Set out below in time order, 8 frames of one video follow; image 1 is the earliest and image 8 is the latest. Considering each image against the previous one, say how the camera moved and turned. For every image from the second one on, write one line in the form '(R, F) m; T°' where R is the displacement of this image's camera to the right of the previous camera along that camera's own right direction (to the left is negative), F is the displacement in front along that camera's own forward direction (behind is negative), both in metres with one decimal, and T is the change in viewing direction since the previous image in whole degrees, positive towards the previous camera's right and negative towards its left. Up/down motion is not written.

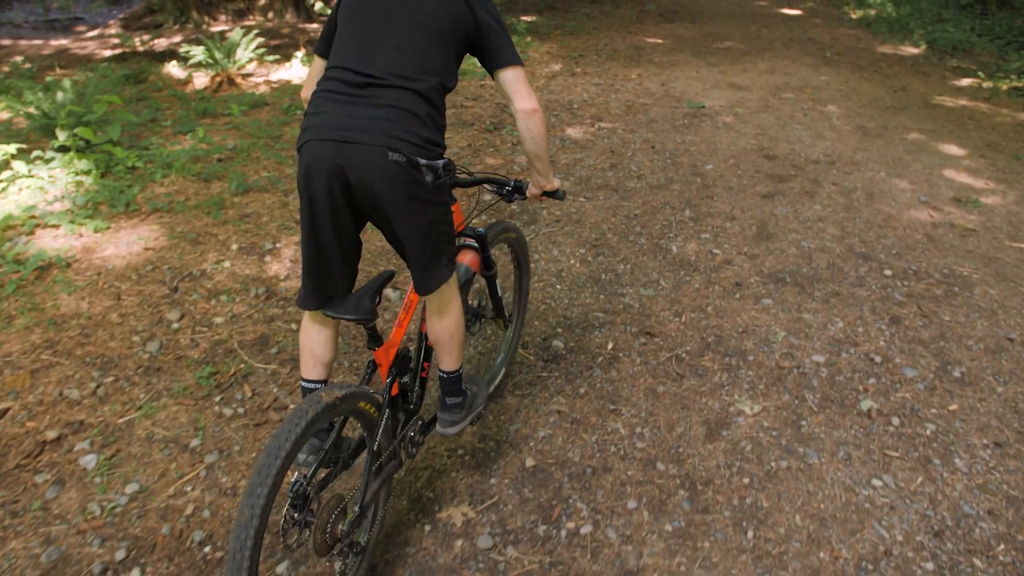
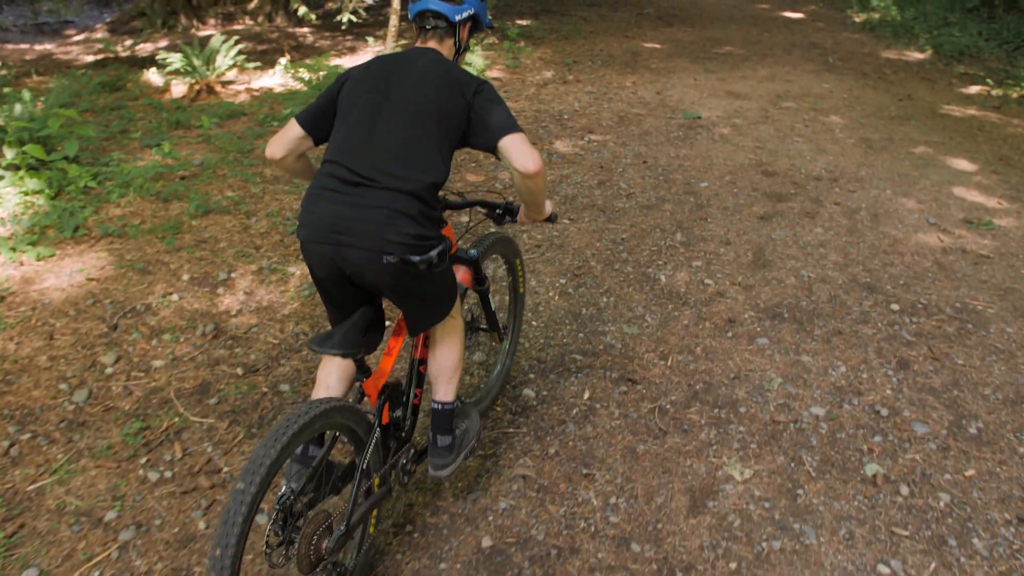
(+0.2, +0.3) m; 0°
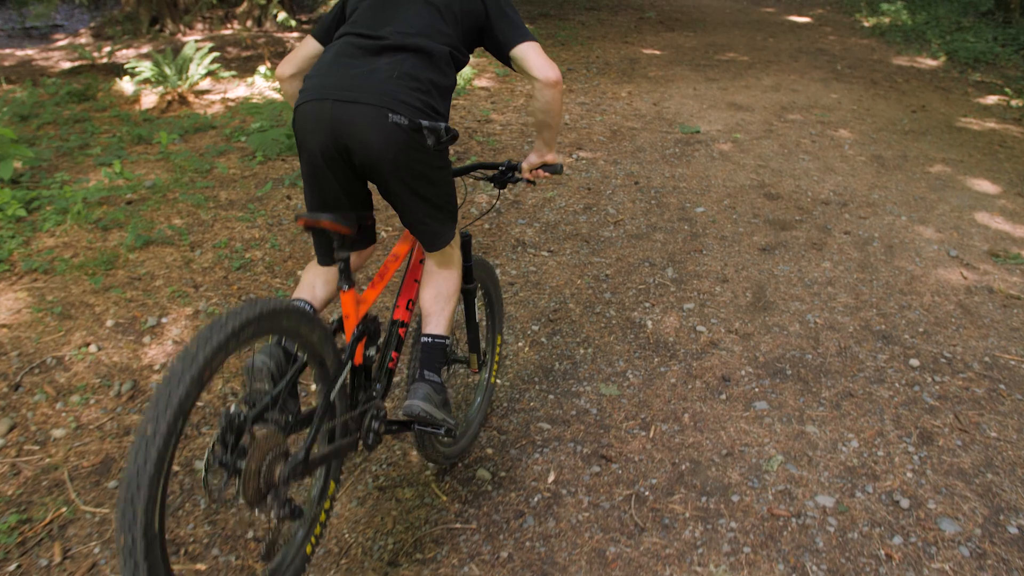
(+0.2, +0.5) m; 0°
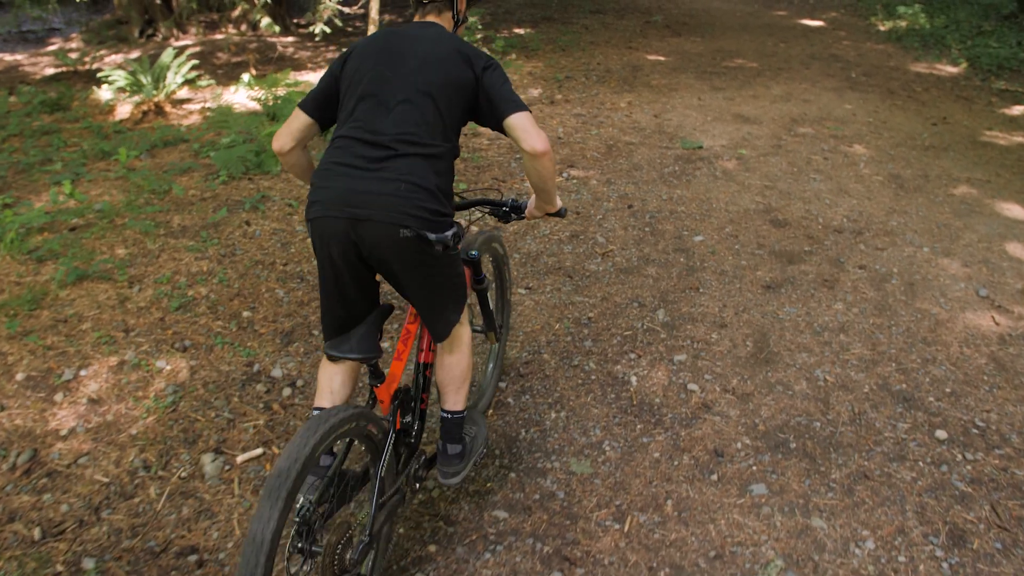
(+0.2, +0.5) m; -1°
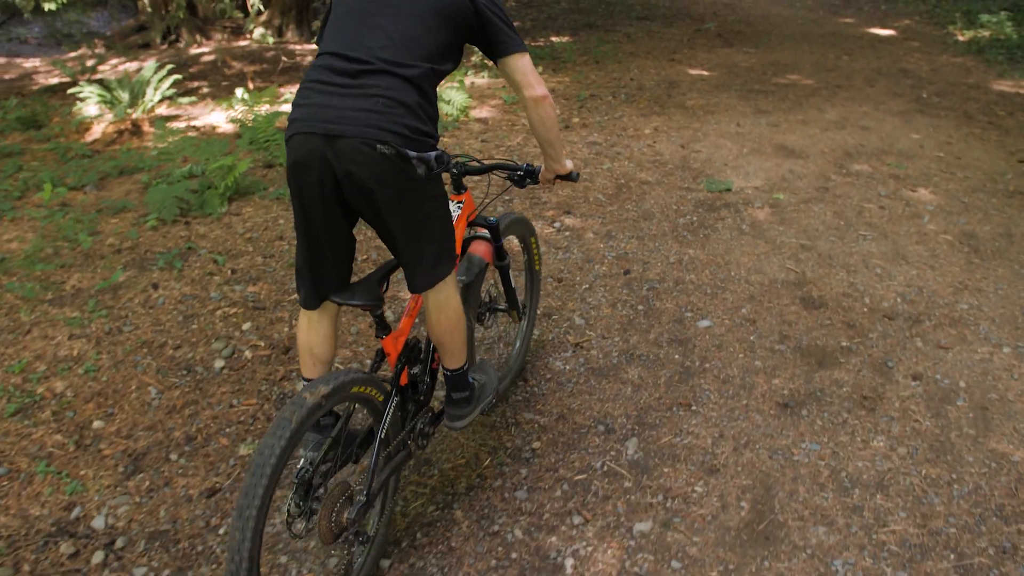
(+0.5, +0.9) m; -4°
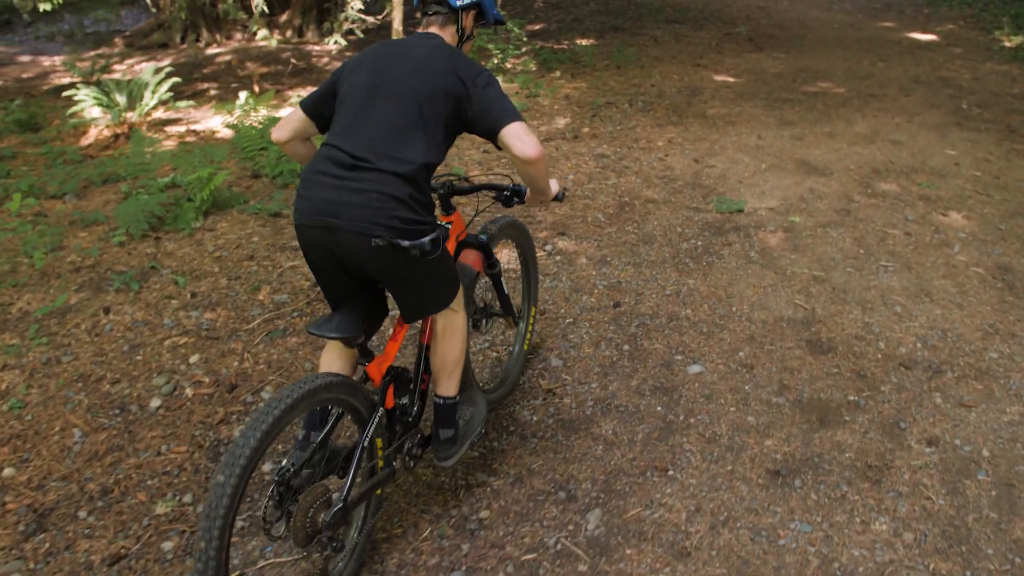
(+0.3, +0.3) m; -3°
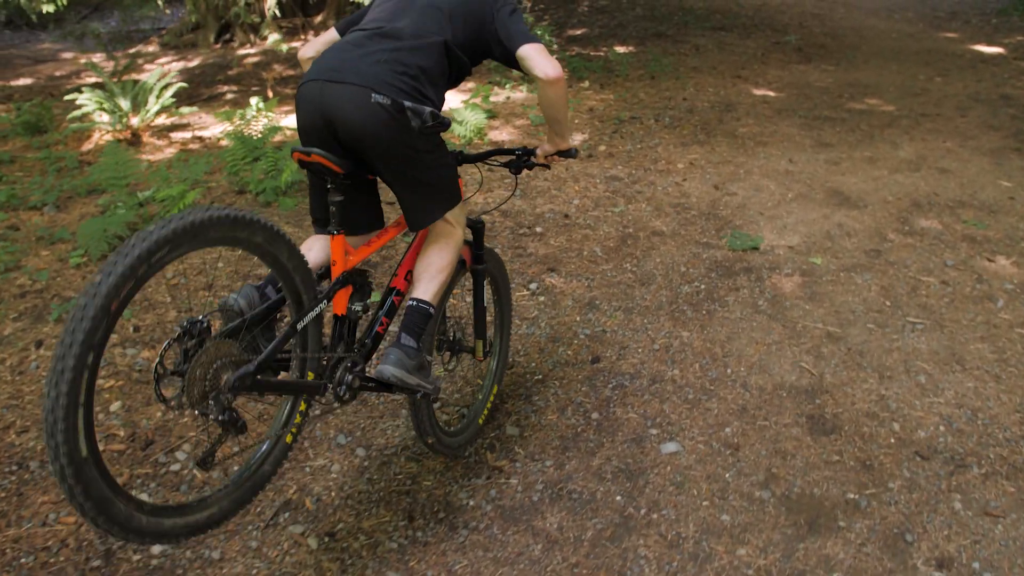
(+0.4, +0.4) m; -4°
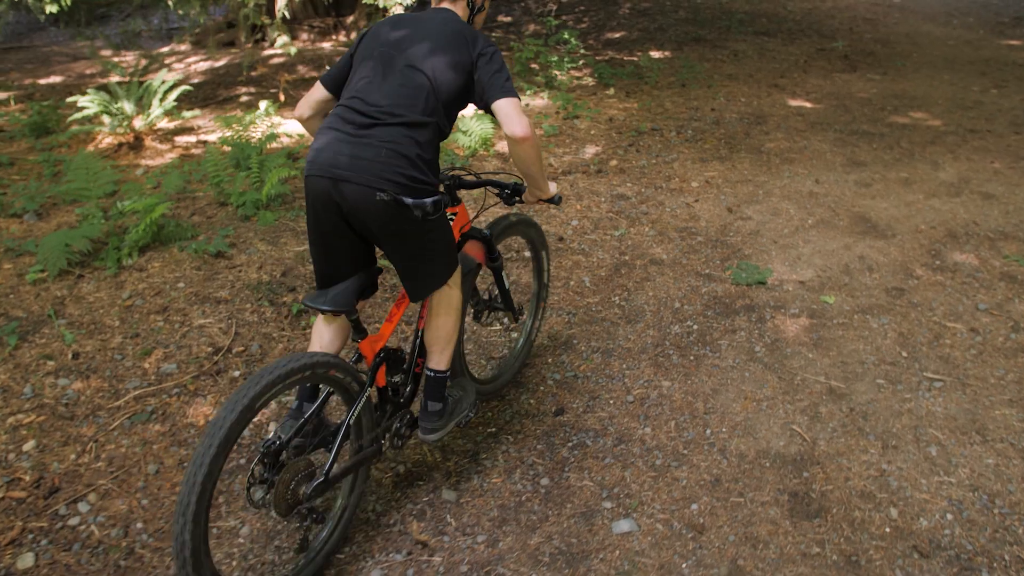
(+0.3, +0.3) m; -4°
